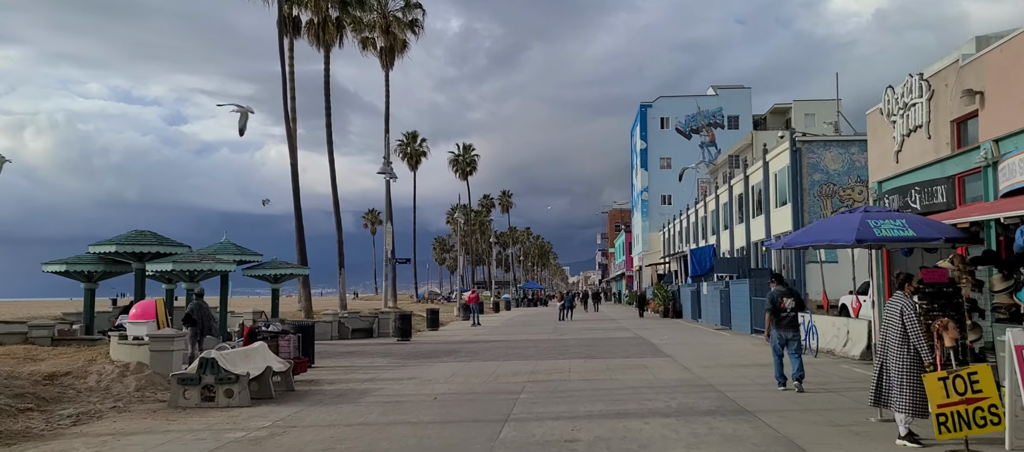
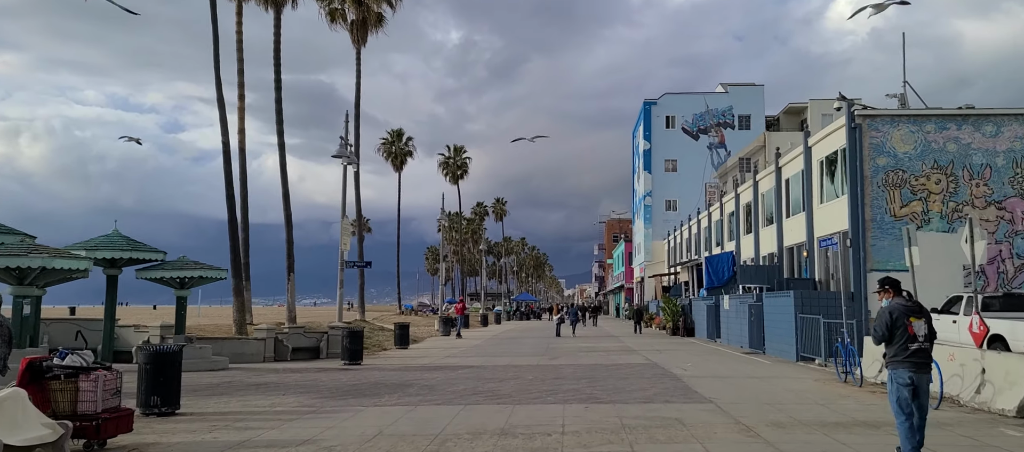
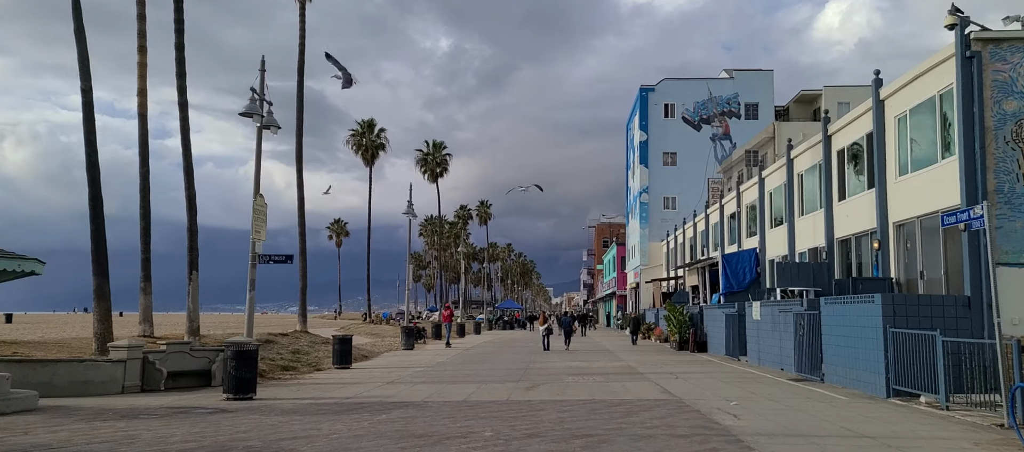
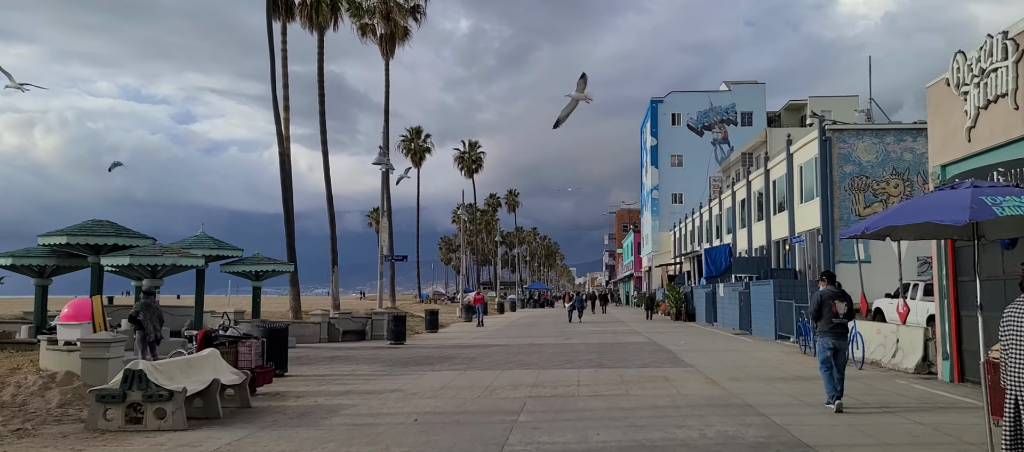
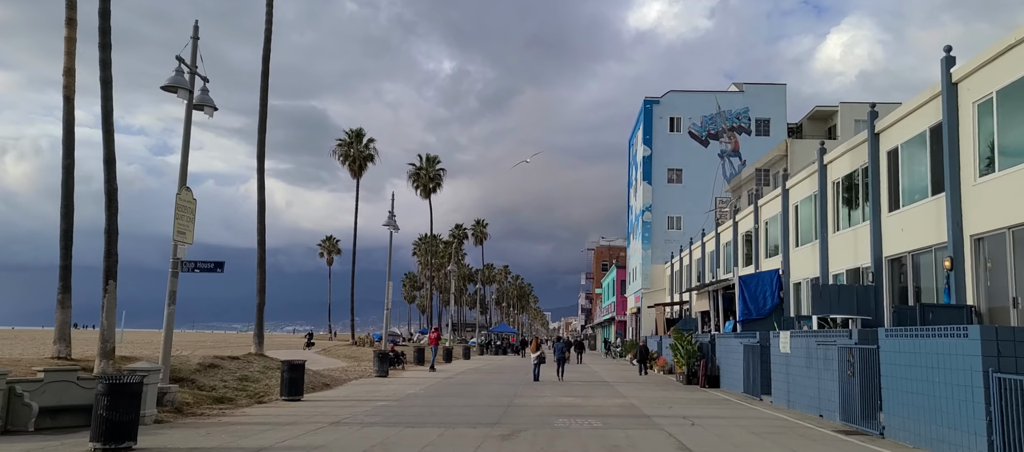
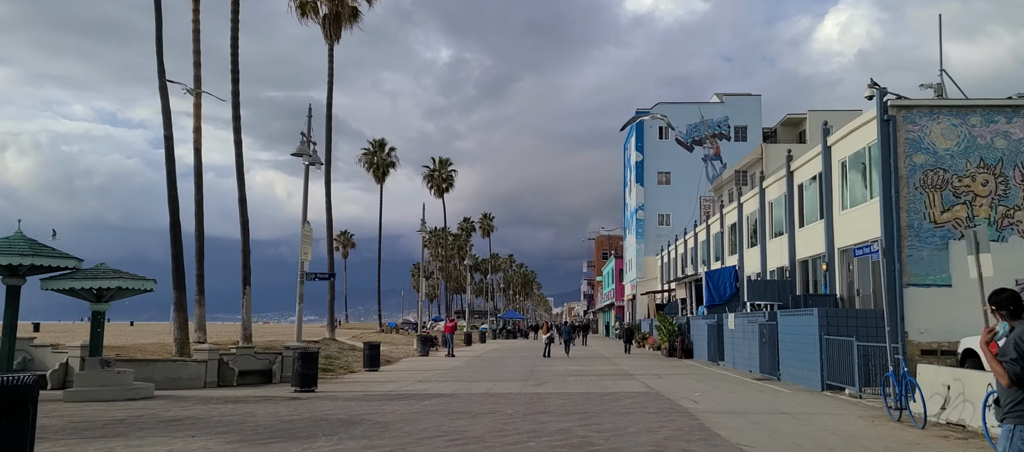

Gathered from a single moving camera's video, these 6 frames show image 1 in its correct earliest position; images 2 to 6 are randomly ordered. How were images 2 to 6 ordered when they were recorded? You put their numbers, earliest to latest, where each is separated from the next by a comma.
4, 2, 6, 3, 5
